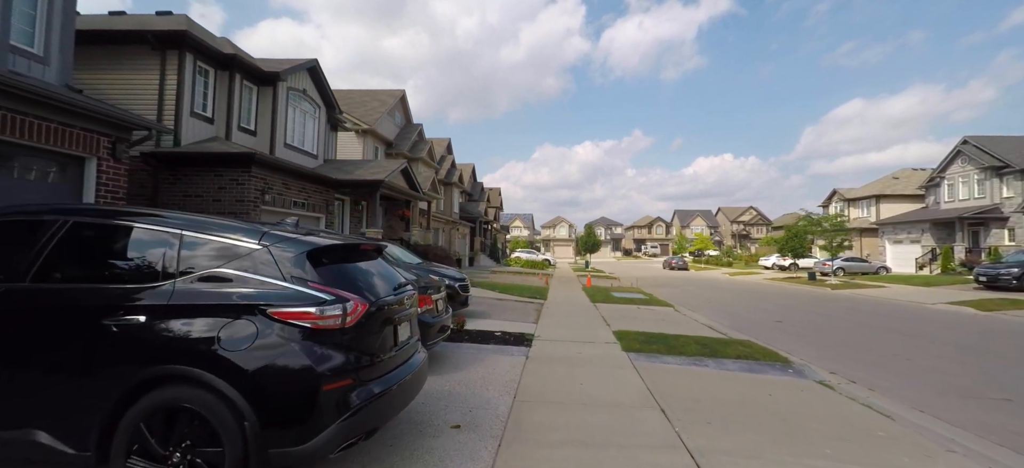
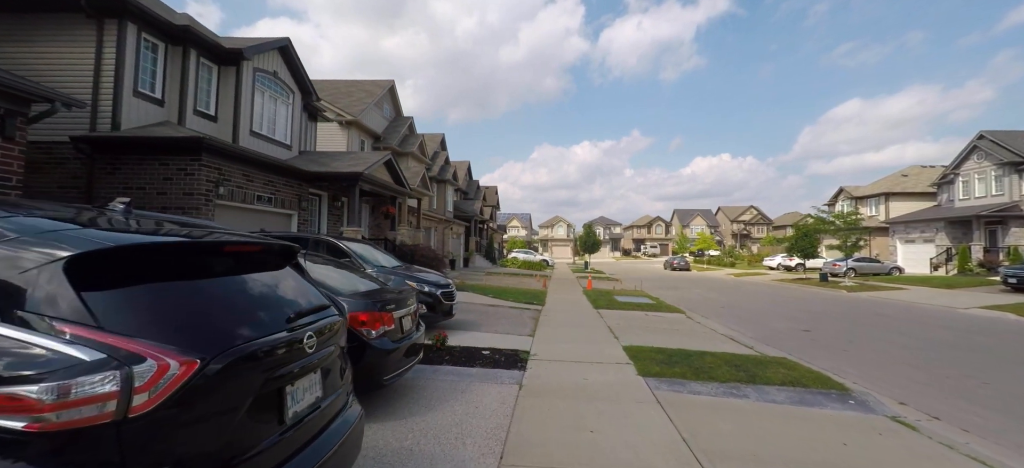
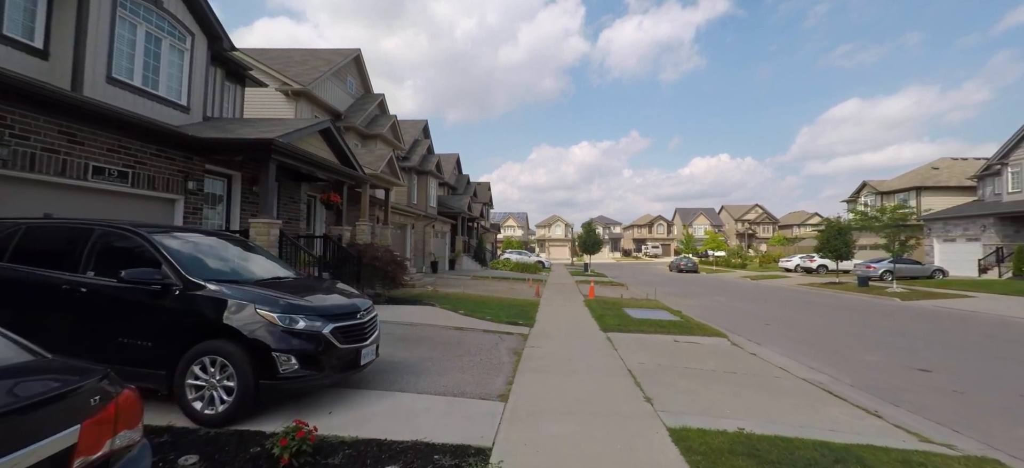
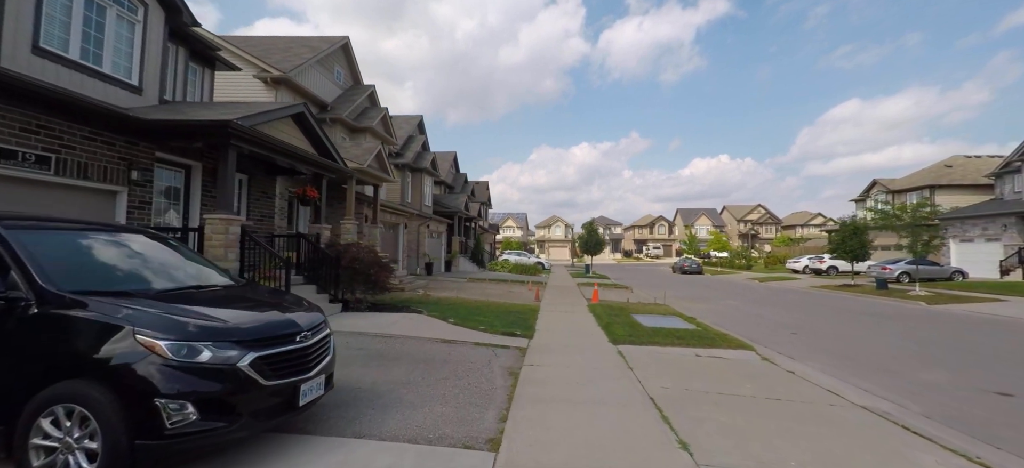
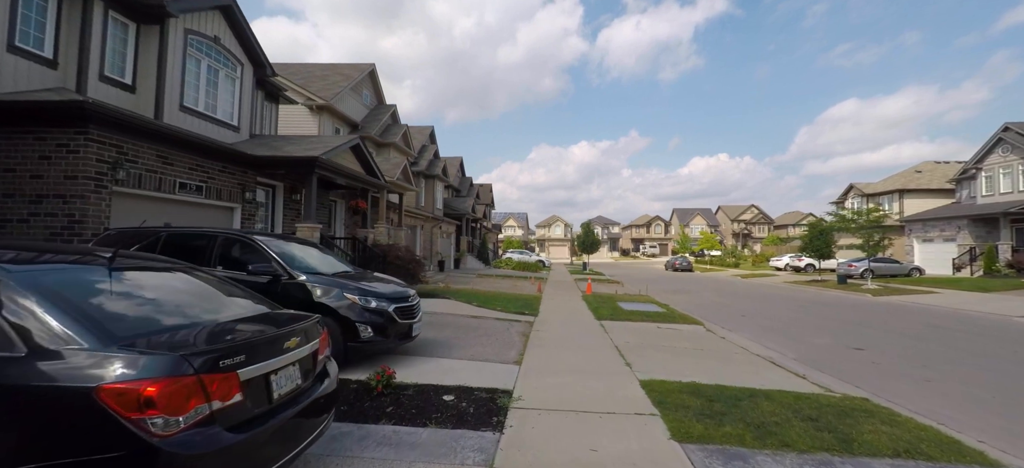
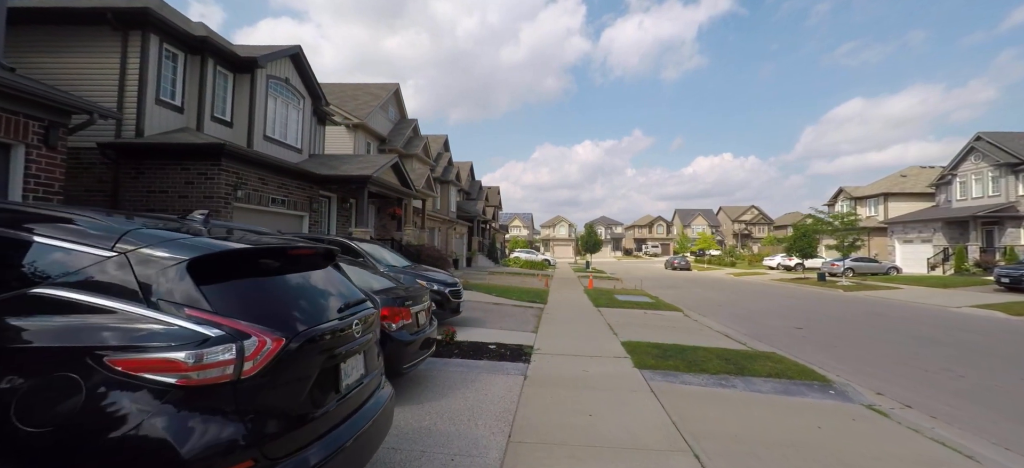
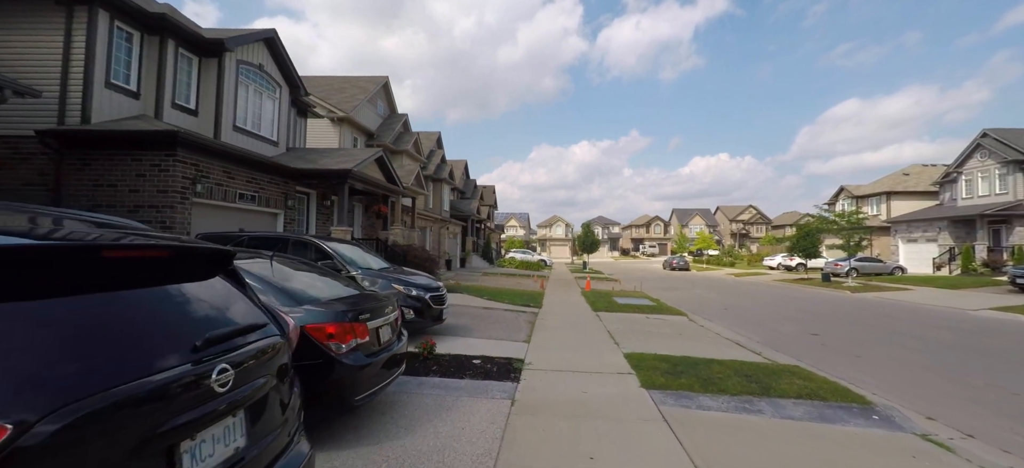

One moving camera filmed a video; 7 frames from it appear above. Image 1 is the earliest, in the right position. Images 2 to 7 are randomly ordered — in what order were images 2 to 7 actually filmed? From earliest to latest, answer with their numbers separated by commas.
6, 2, 7, 5, 3, 4
